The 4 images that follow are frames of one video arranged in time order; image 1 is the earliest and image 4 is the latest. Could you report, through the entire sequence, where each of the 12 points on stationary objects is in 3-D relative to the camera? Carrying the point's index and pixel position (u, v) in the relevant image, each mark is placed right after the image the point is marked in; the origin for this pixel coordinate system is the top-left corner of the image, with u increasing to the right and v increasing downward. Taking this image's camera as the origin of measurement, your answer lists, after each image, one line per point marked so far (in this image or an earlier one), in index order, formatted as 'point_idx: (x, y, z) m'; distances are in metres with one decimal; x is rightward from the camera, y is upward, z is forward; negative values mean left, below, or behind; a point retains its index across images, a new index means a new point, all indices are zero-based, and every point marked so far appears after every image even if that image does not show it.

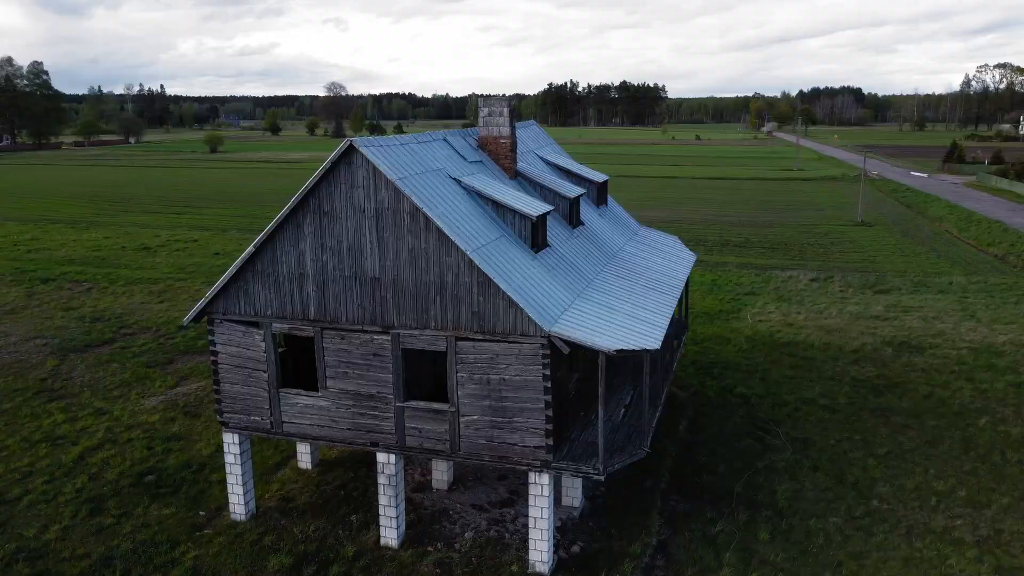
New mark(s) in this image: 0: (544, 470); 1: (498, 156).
0: (+0.5, -2.8, +12.2) m
1: (-0.3, +2.7, +16.1) m
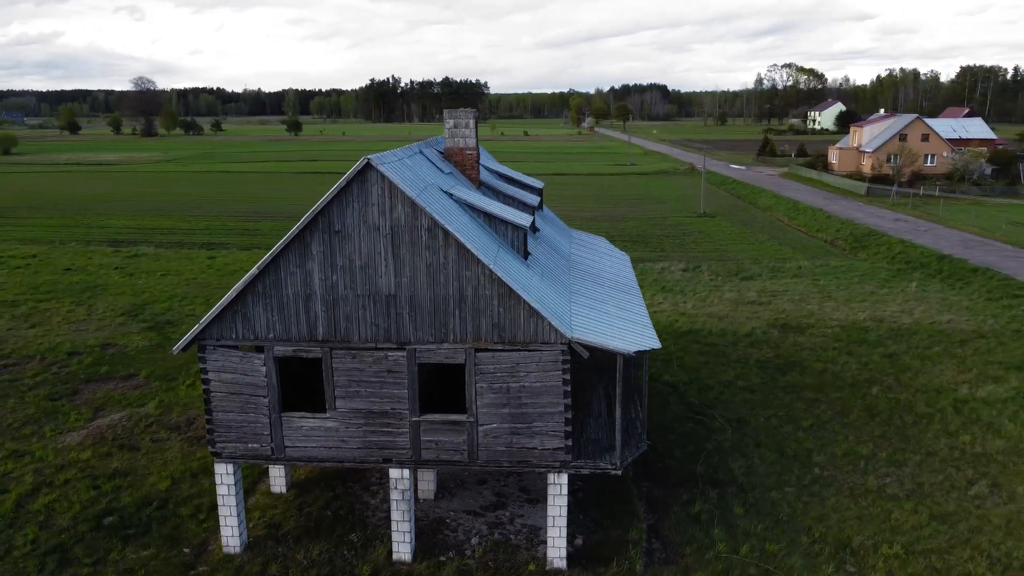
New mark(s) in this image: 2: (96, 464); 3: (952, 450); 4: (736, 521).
0: (+0.8, -2.9, +12.8) m
1: (-1.0, +2.5, +16.3) m
2: (-8.8, -3.7, +16.9) m
3: (+10.0, -3.7, +18.3) m
4: (+4.2, -4.4, +15.0) m
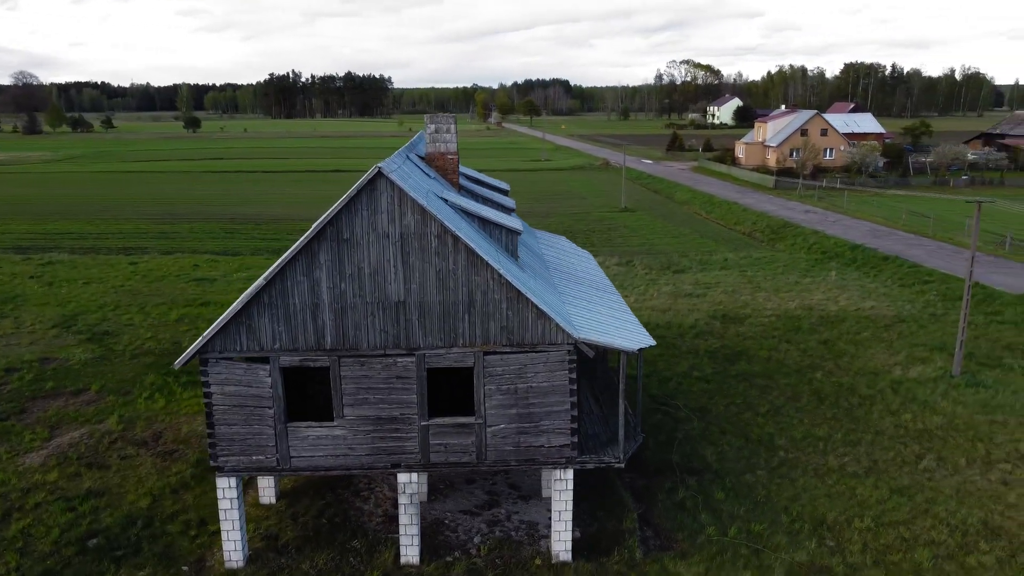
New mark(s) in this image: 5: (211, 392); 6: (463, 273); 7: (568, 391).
0: (+0.9, -2.9, +13.2) m
1: (-1.4, +2.4, +16.5) m
2: (-9.0, -4.0, +16.2) m
3: (+9.5, -3.4, +19.8) m
4: (+4.1, -4.3, +15.8) m
5: (-4.7, -1.6, +12.6) m
6: (-0.8, +0.2, +12.4) m
7: (+0.9, -1.7, +12.8) m
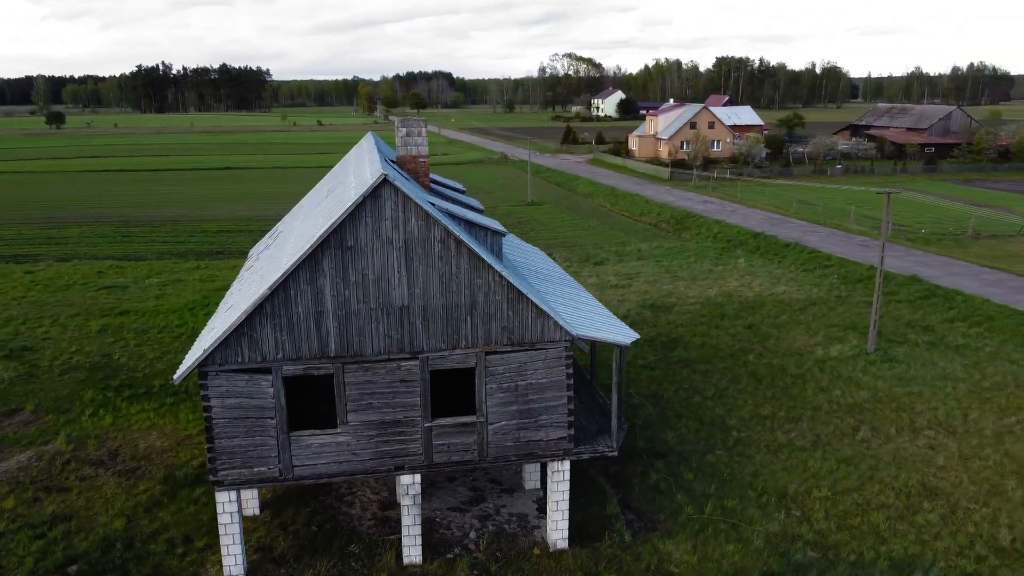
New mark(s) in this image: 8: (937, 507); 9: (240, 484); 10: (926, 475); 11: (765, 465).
0: (+0.9, -2.9, +13.8) m
1: (-2.0, +2.4, +16.7) m
2: (-9.3, -4.3, +15.4) m
3: (+8.5, -3.1, +21.4) m
4: (+3.7, -4.1, +16.8) m
5: (-4.7, -1.8, +12.4) m
6: (-0.7, +0.2, +12.7) m
7: (+0.9, -1.6, +13.4) m
8: (+8.4, -4.4, +16.0) m
9: (-4.3, -3.1, +12.8) m
10: (+9.0, -4.1, +17.4) m
11: (+5.6, -3.9, +17.8) m
